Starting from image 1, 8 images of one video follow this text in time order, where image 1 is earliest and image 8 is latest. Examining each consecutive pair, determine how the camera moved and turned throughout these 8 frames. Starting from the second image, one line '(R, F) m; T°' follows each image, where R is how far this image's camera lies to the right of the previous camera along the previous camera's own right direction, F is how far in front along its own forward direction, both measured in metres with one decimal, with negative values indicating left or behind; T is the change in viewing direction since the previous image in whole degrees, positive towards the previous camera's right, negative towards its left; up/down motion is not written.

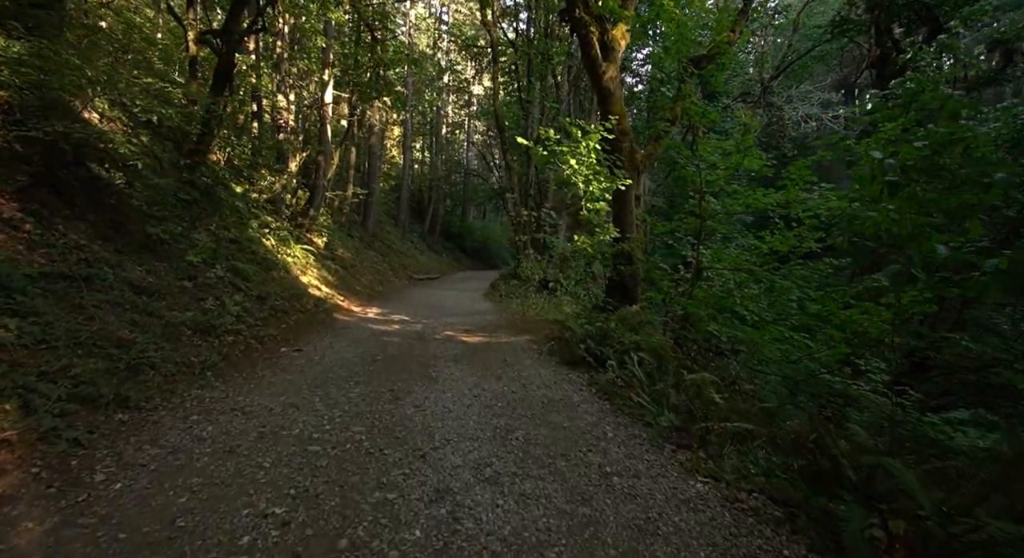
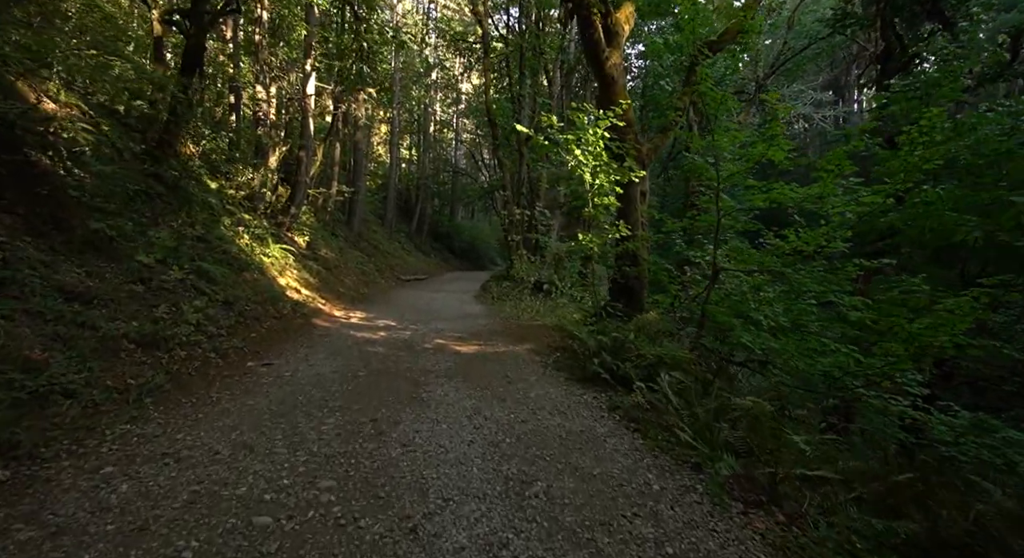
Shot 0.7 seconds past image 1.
(-0.2, +0.8) m; +1°
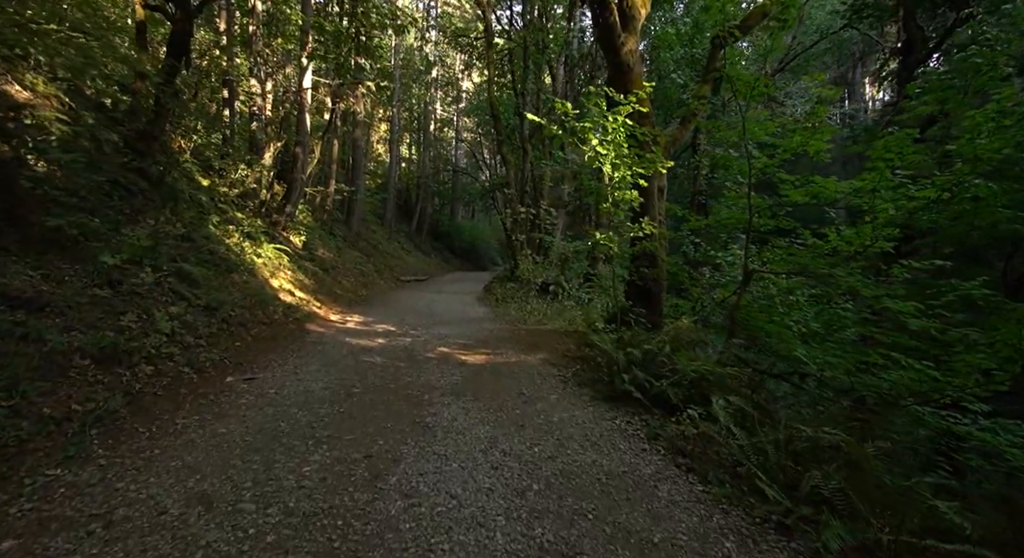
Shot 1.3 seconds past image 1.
(-0.2, +0.7) m; 0°
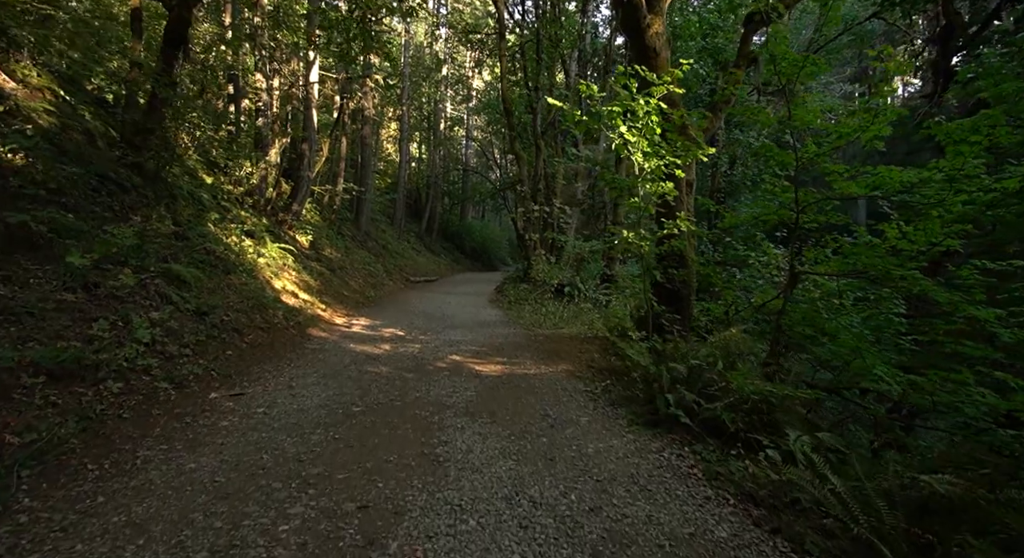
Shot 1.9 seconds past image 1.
(-0.1, +0.7) m; -1°
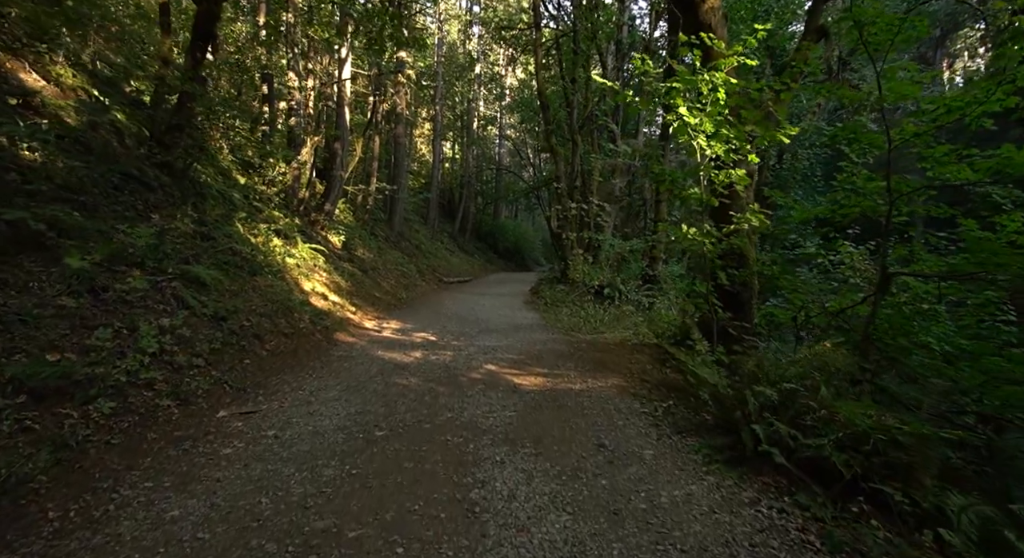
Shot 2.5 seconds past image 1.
(-0.1, +0.7) m; -4°
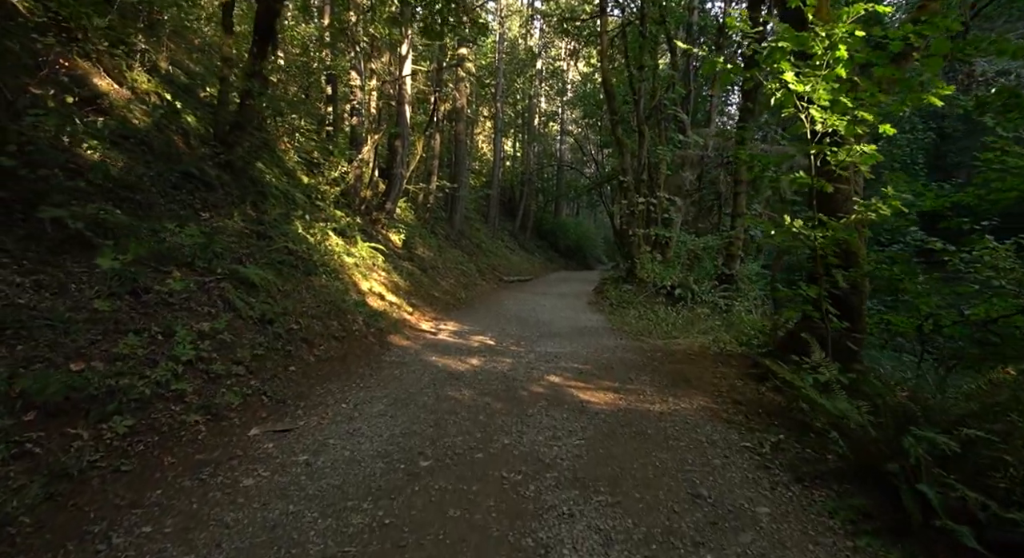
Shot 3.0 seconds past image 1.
(-0.1, +0.7) m; -7°
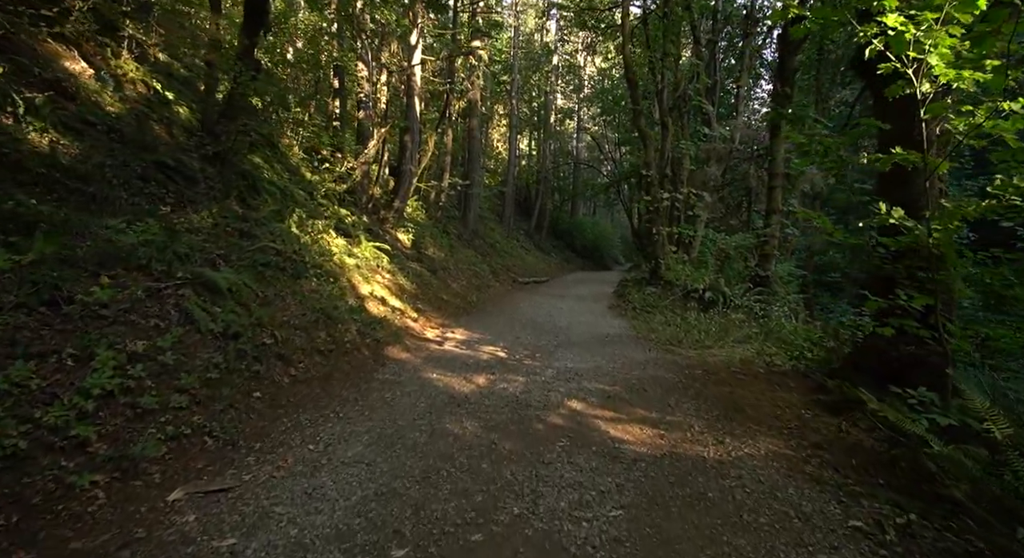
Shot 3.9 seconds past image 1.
(0.0, +1.0) m; -2°
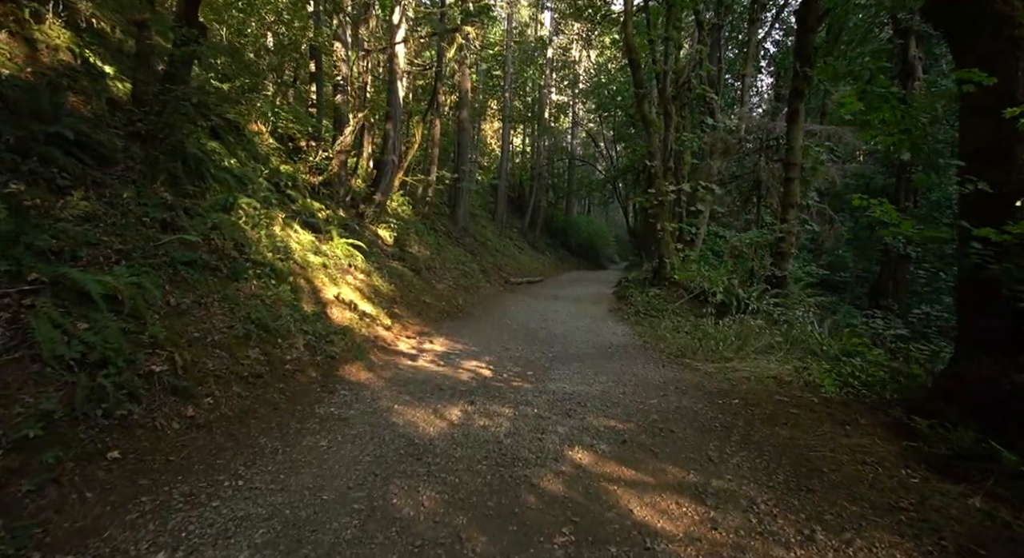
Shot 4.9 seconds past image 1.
(+0.1, +1.4) m; +1°
